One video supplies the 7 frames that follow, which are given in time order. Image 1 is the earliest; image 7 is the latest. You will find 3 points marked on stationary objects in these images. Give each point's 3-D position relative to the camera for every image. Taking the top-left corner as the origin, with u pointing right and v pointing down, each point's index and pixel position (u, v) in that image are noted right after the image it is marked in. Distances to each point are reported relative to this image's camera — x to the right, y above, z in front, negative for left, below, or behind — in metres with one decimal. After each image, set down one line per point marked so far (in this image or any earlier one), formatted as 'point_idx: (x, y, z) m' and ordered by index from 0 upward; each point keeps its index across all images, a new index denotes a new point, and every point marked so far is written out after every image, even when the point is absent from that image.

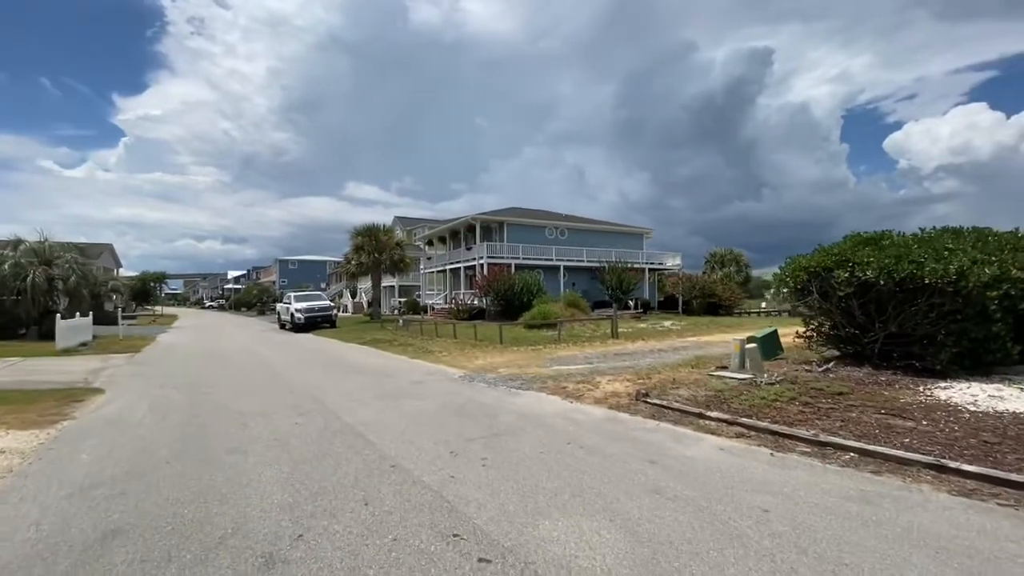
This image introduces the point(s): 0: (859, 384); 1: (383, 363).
0: (+5.2, -1.4, +7.1) m
1: (-3.4, -2.0, +12.8) m
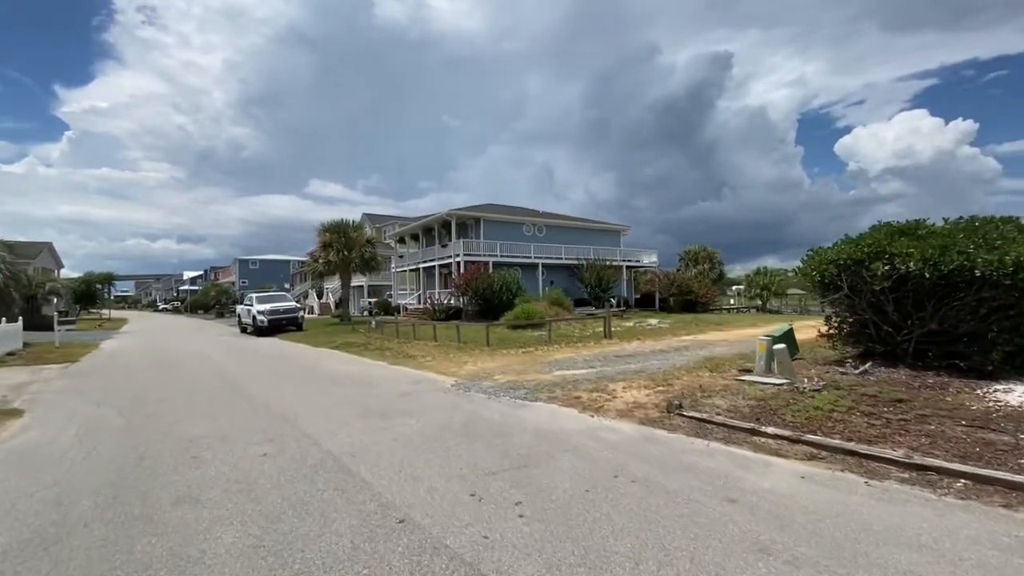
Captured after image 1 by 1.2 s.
0: (+5.3, -1.3, +6.4) m
1: (-3.6, -2.0, +11.5) m
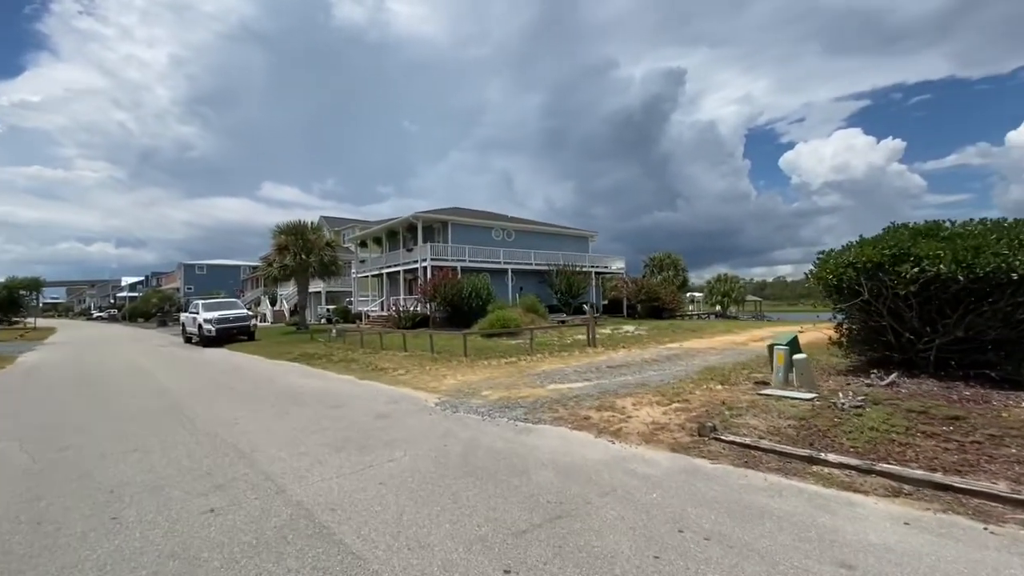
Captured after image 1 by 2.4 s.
0: (+5.3, -1.4, +5.8) m
1: (-4.0, -2.1, +10.2) m
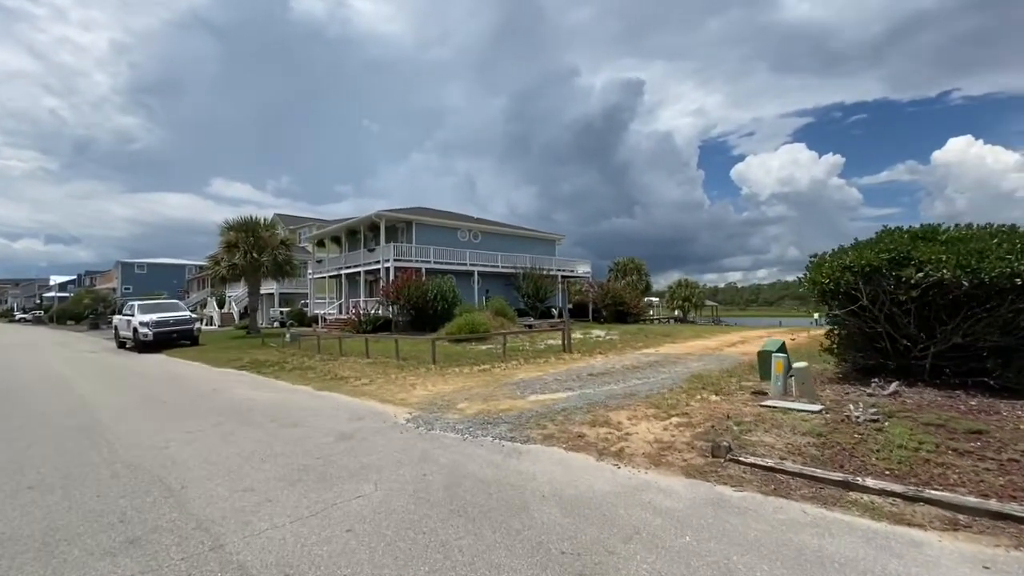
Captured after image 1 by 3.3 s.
0: (+5.2, -1.4, +5.5) m
1: (-4.4, -2.1, +9.1) m
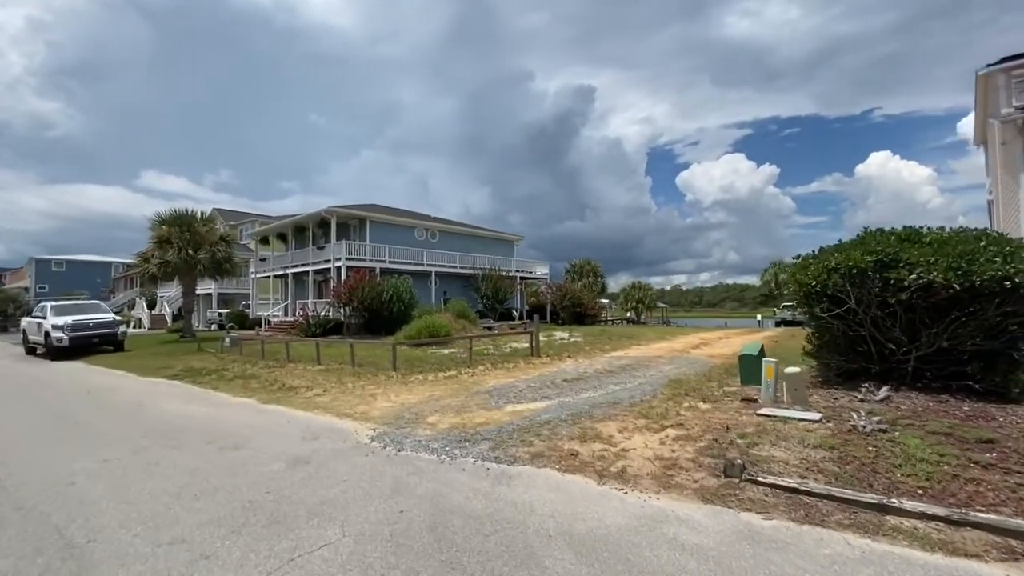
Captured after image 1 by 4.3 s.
0: (+5.0, -1.5, +5.4) m
1: (-4.9, -2.1, +7.9) m
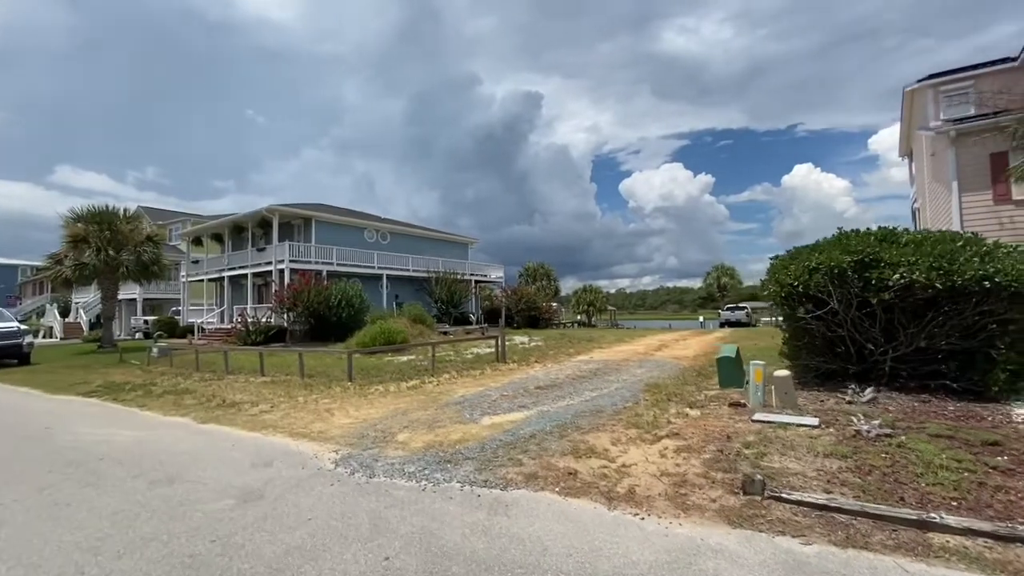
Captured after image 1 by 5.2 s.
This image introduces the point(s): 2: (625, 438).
0: (+4.9, -1.5, +5.3) m
1: (-5.3, -2.2, +6.8) m
2: (+1.3, -1.7, +5.6) m
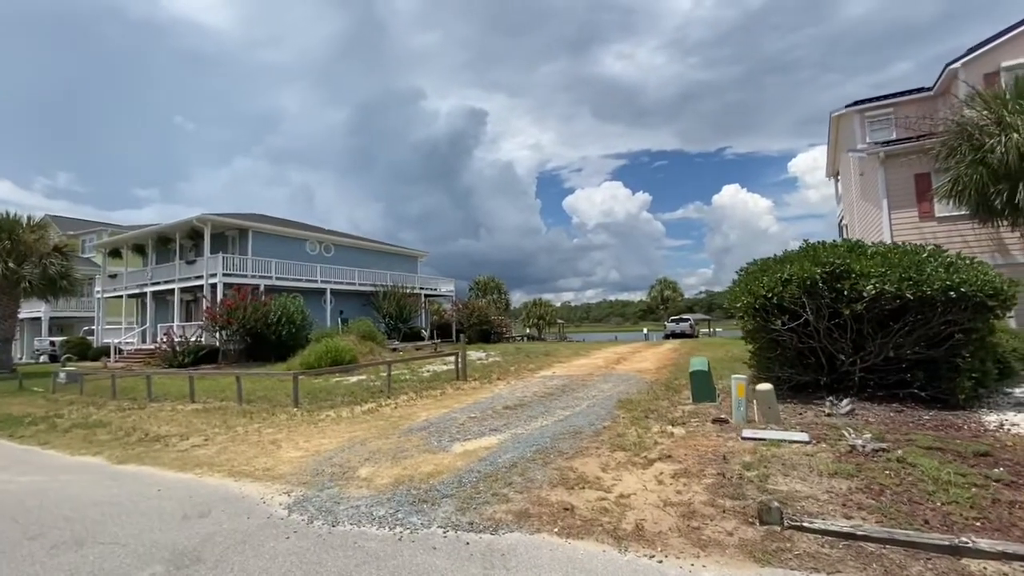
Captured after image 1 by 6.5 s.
0: (+4.7, -1.6, +5.3) m
1: (-5.6, -2.4, +5.7) m
2: (+1.1, -1.9, +5.1) m
